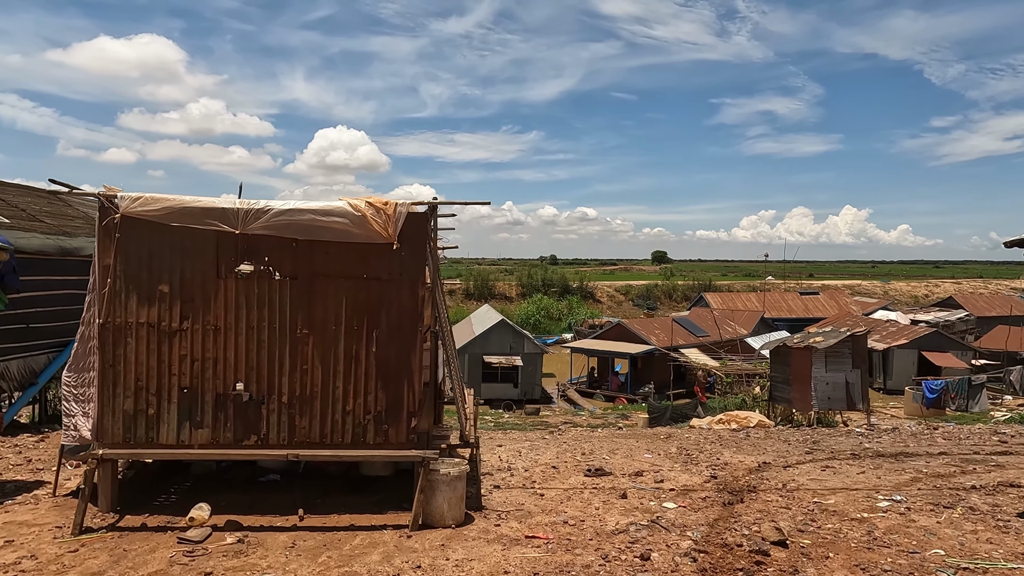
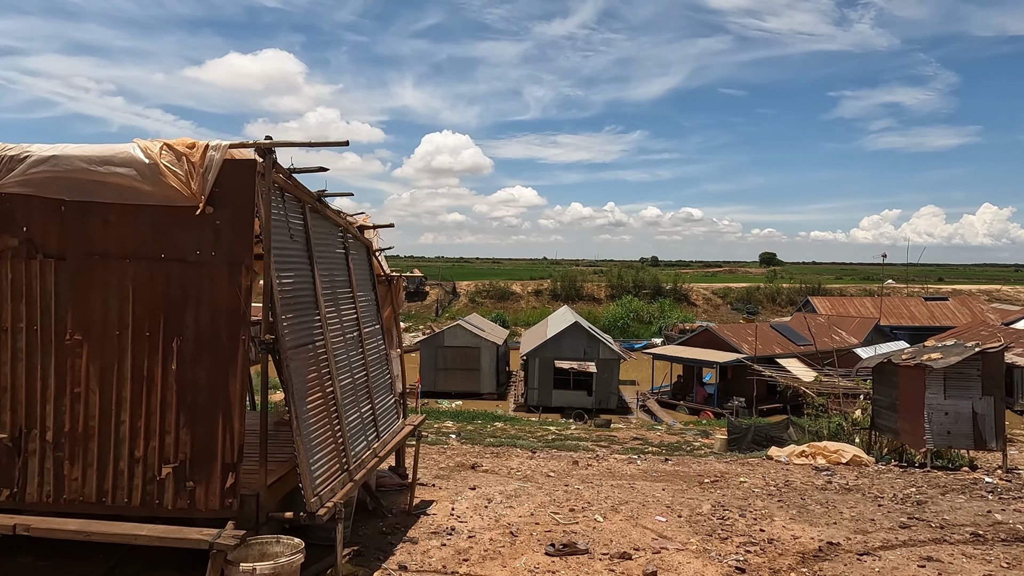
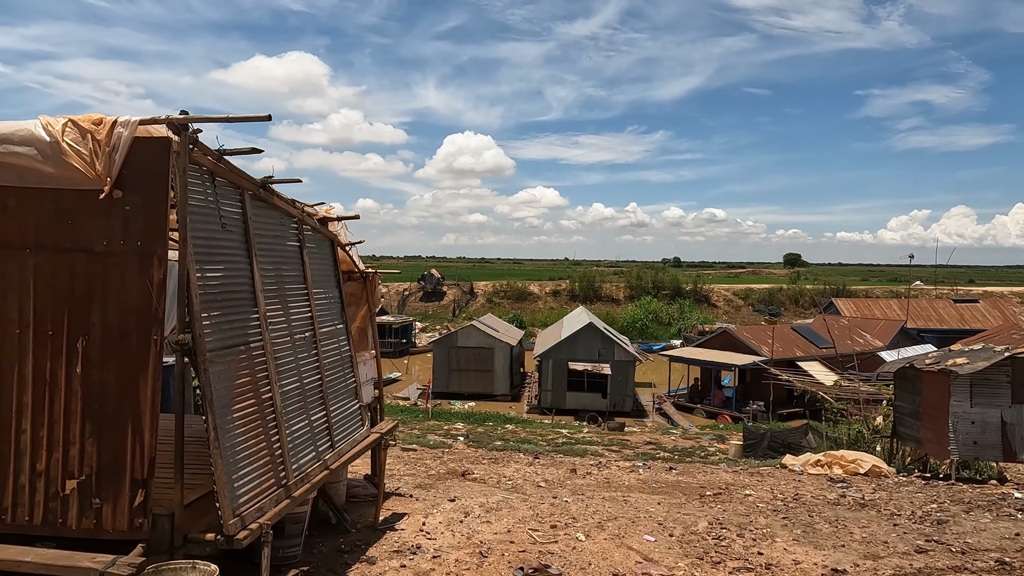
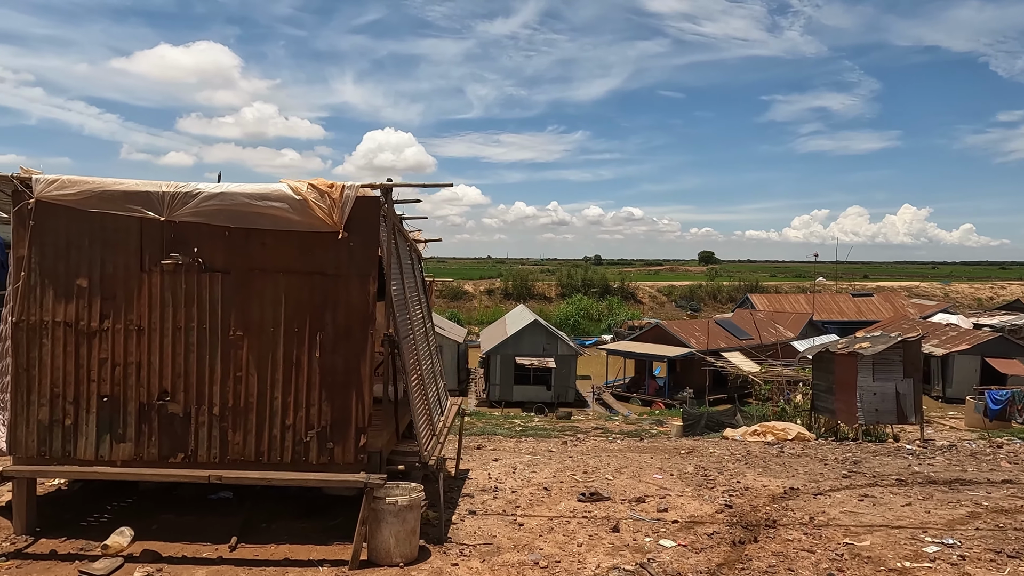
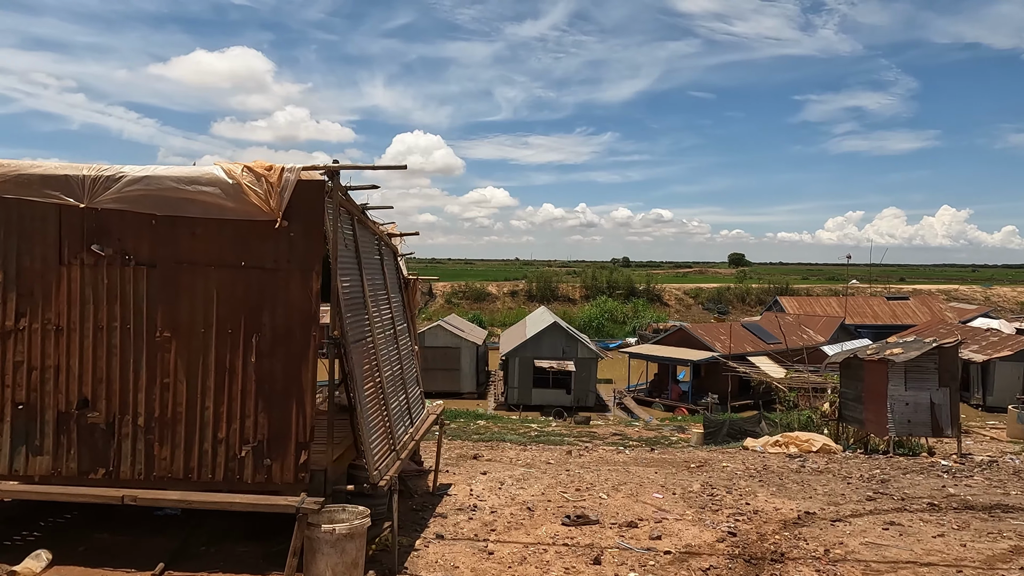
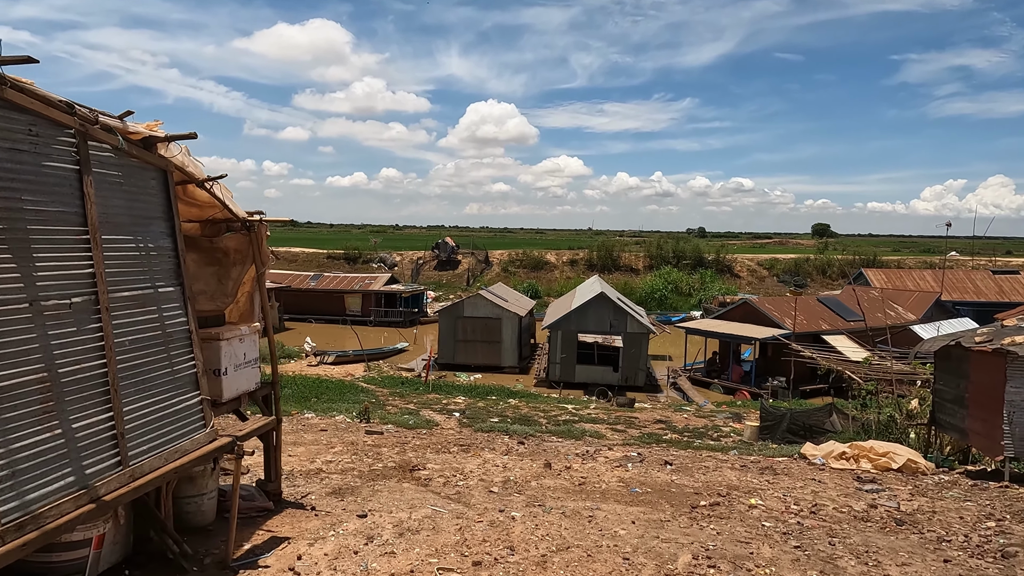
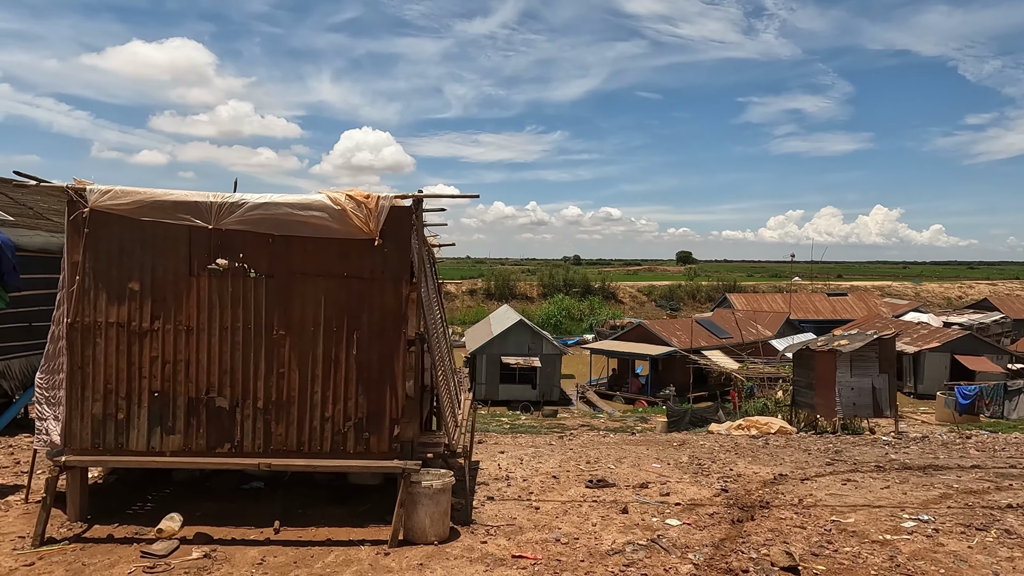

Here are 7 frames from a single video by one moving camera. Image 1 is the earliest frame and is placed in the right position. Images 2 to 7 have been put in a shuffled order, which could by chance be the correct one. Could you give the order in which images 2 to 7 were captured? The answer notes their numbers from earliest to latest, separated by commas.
7, 4, 5, 2, 3, 6
